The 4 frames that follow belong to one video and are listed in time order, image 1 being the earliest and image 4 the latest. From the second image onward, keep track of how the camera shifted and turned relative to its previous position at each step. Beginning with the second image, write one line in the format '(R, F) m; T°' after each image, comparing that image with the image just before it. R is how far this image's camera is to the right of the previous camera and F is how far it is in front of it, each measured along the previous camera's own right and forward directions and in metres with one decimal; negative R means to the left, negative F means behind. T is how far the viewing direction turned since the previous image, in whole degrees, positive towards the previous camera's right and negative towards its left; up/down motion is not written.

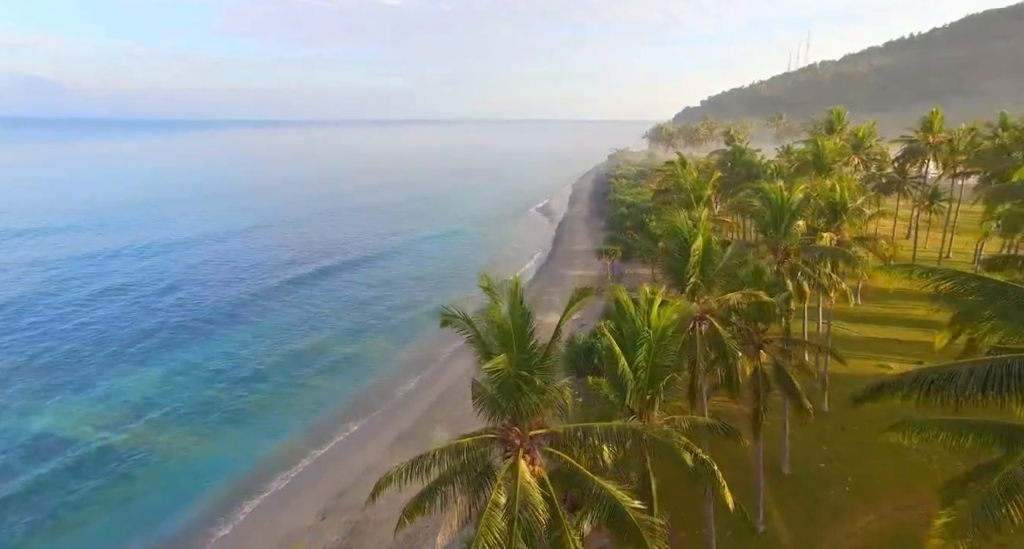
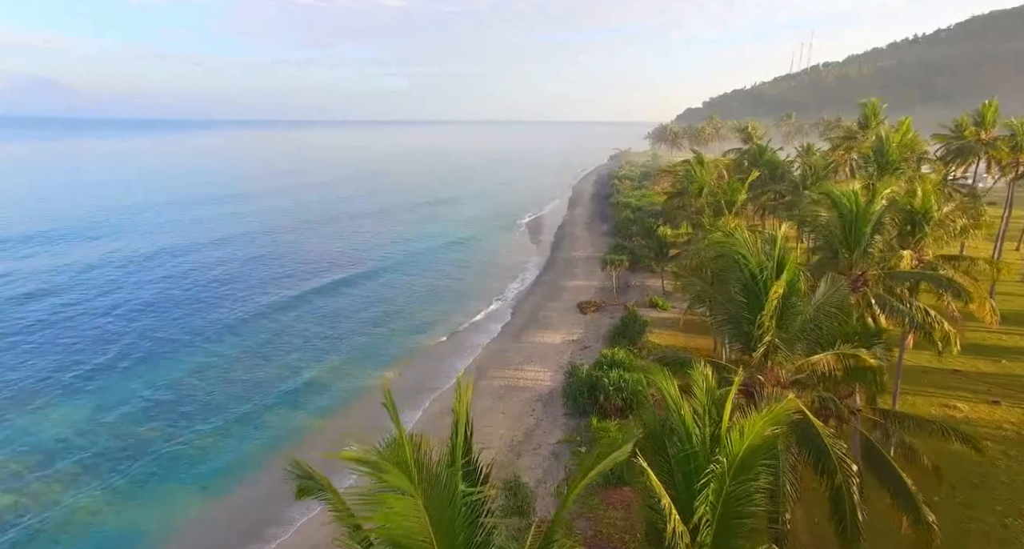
(+0.4, +4.8) m; 0°
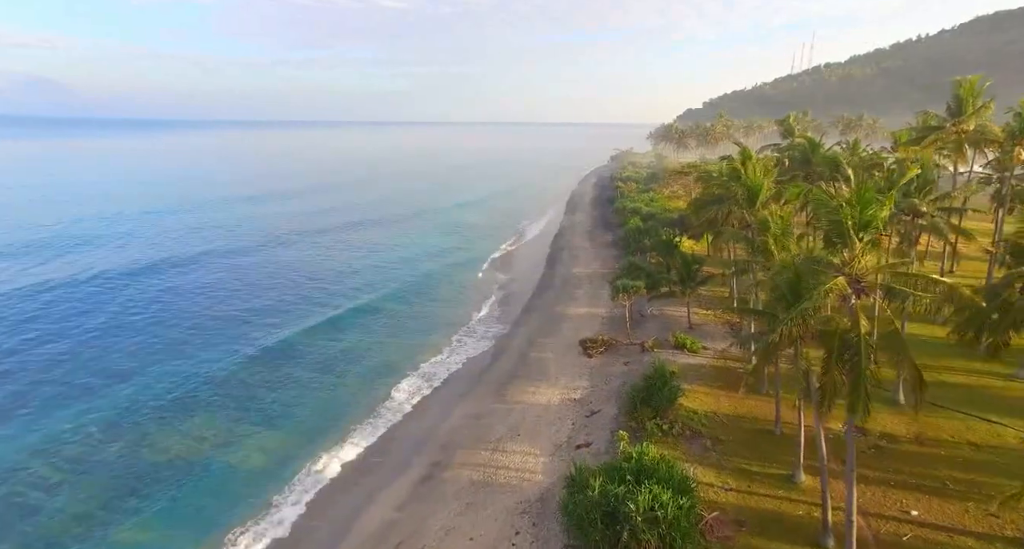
(+0.8, +9.1) m; 0°
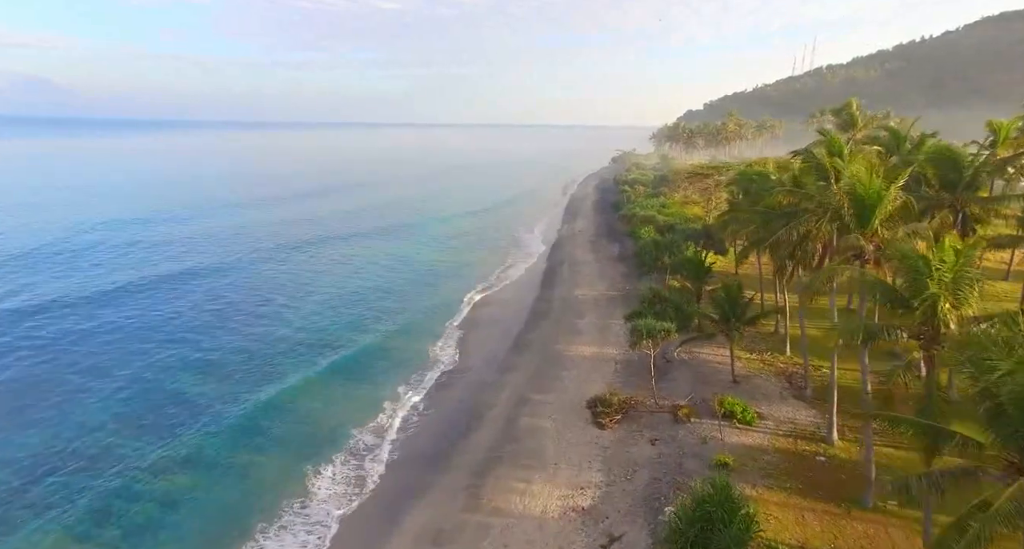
(+0.6, +8.4) m; 0°
